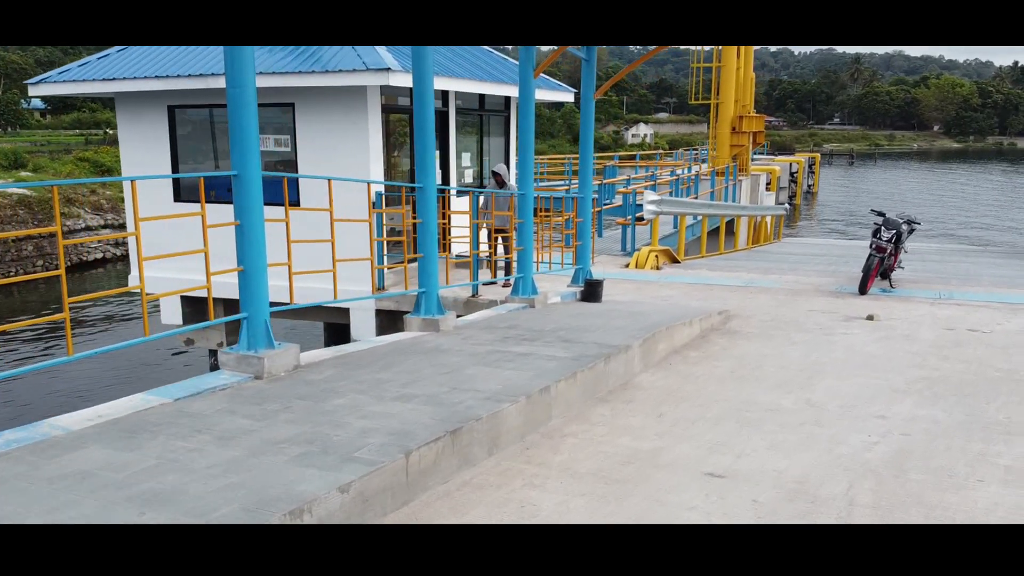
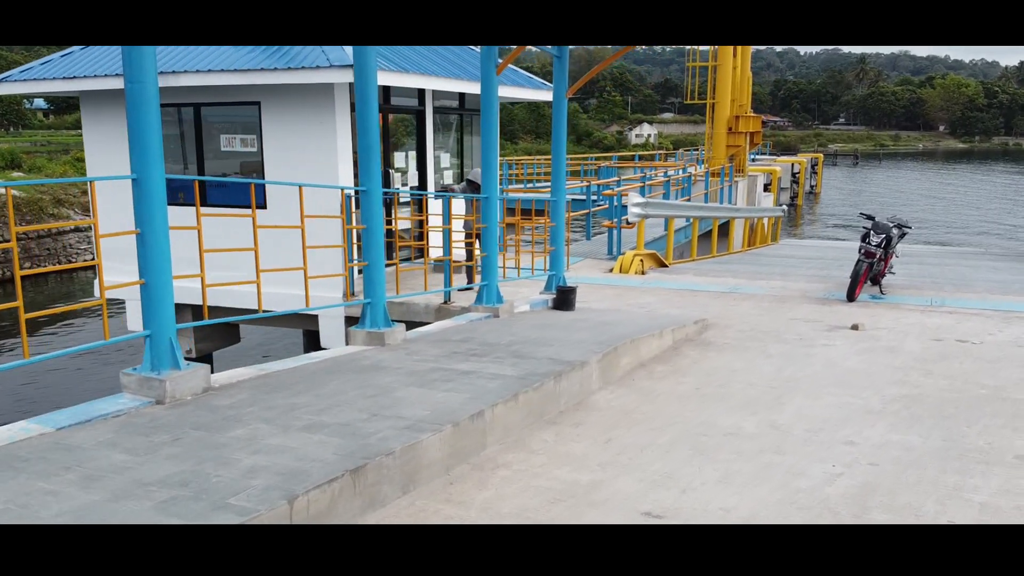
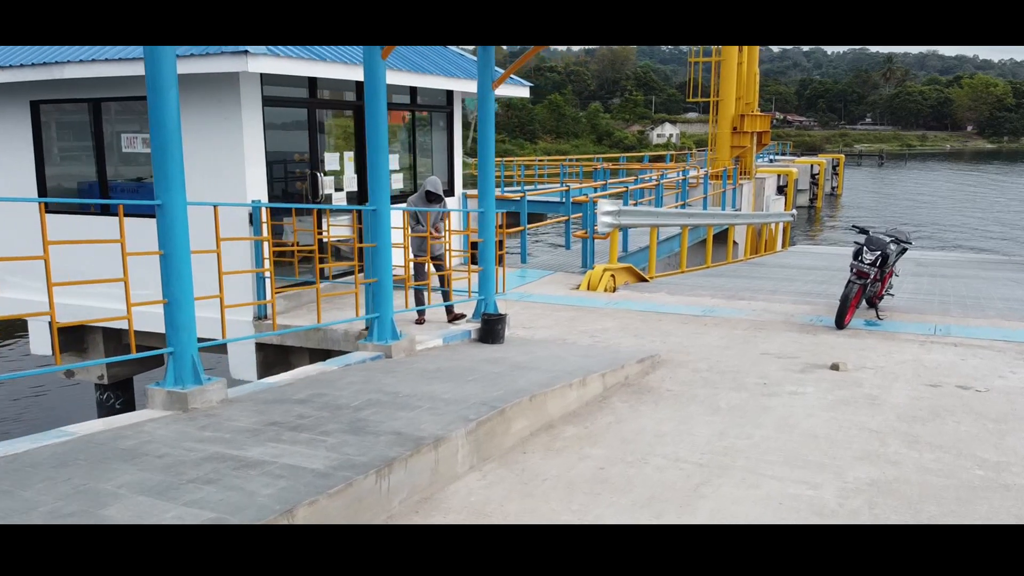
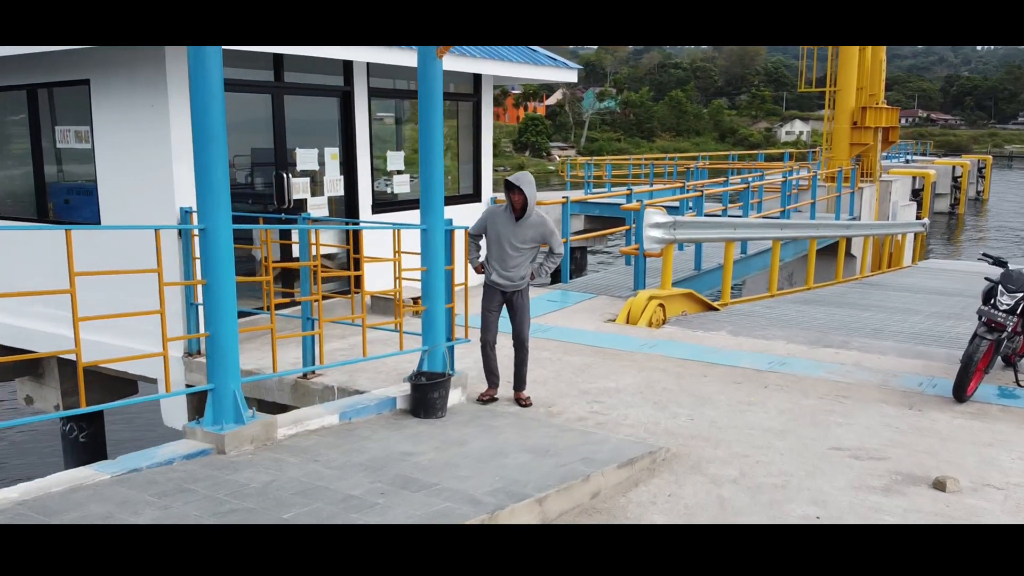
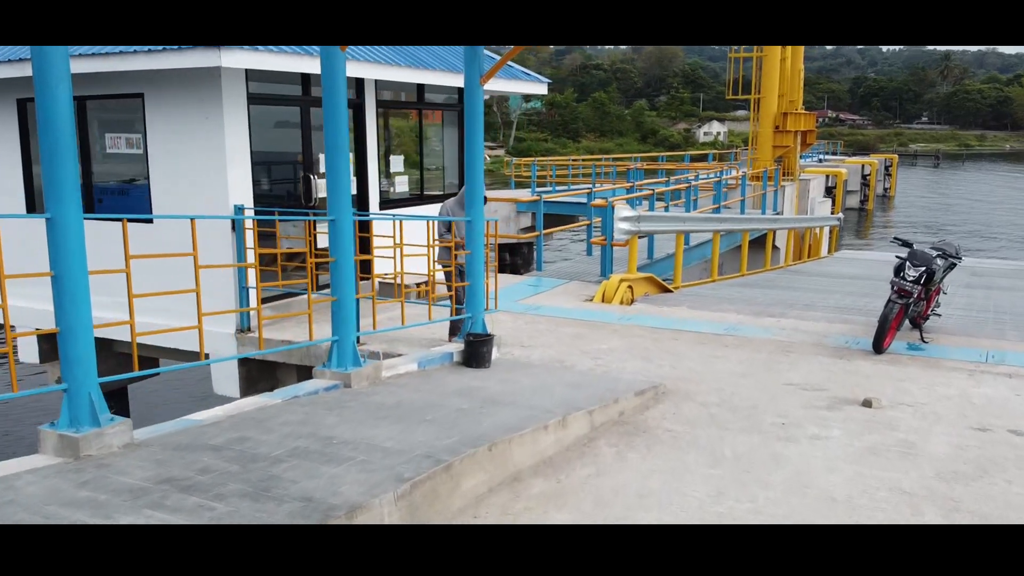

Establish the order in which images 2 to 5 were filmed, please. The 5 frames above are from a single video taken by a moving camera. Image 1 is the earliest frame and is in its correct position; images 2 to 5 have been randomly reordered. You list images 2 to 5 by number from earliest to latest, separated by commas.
2, 3, 5, 4
